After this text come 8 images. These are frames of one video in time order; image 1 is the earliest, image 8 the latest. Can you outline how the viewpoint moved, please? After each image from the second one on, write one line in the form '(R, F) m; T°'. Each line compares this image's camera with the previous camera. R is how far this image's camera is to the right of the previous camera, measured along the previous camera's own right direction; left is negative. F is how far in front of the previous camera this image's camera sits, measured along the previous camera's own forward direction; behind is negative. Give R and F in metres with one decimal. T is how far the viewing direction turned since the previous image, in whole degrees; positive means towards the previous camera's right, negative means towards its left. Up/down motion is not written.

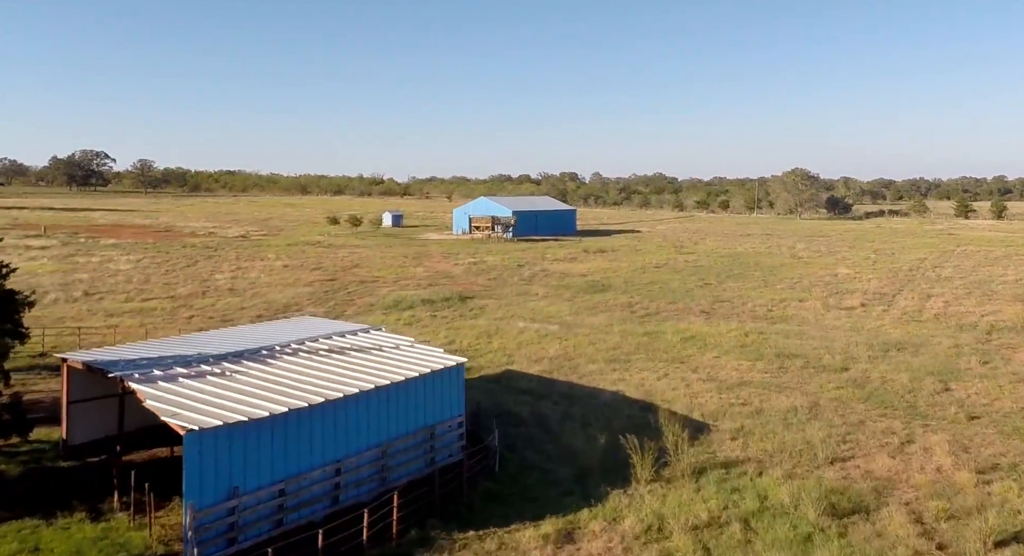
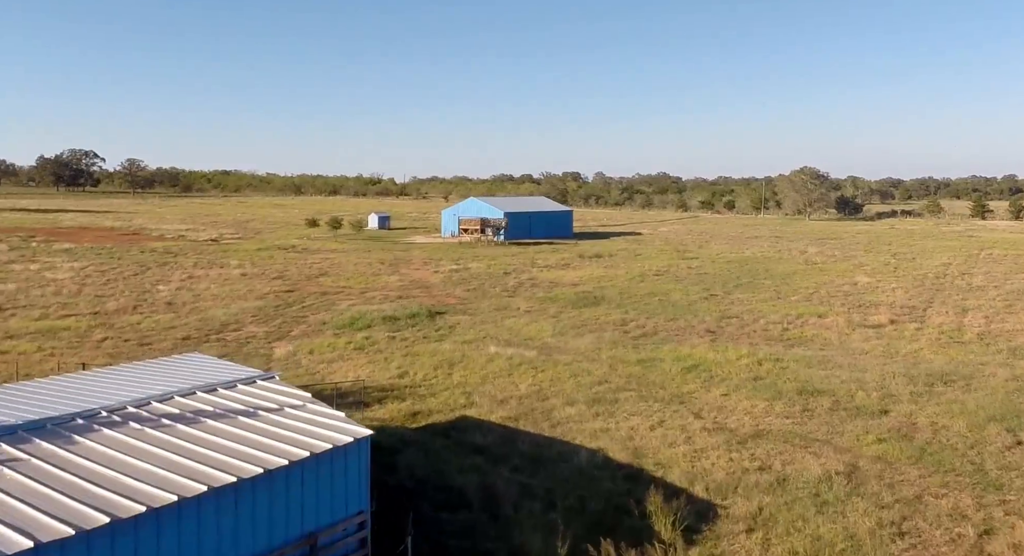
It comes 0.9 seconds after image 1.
(+0.9, +3.9) m; 0°
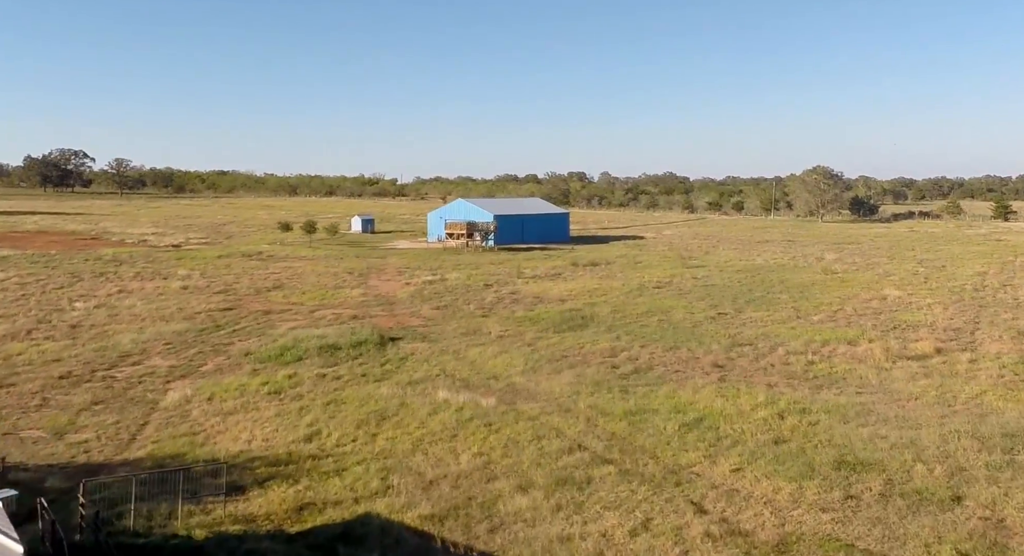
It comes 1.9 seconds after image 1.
(+1.1, +4.4) m; -1°
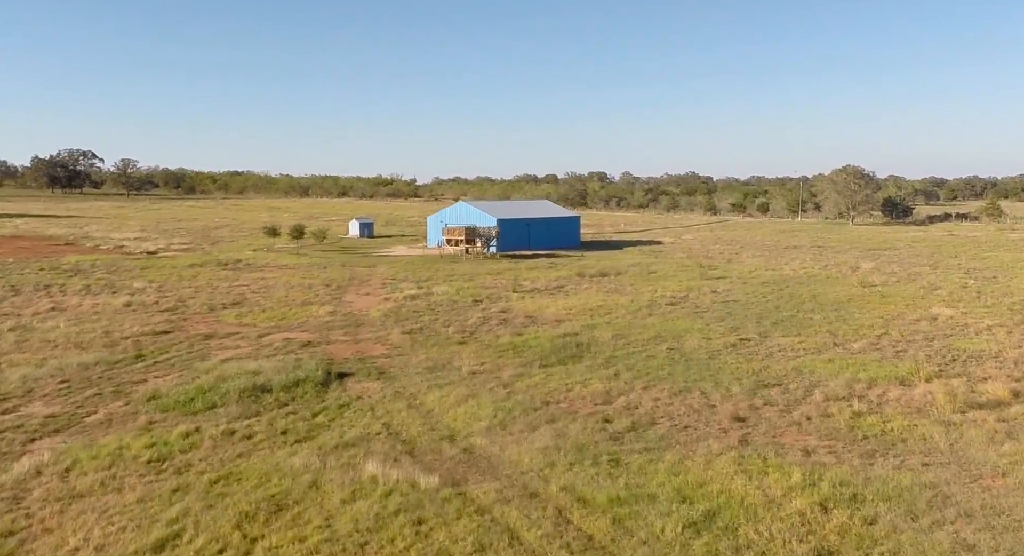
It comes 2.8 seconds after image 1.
(+1.0, +4.1) m; -2°
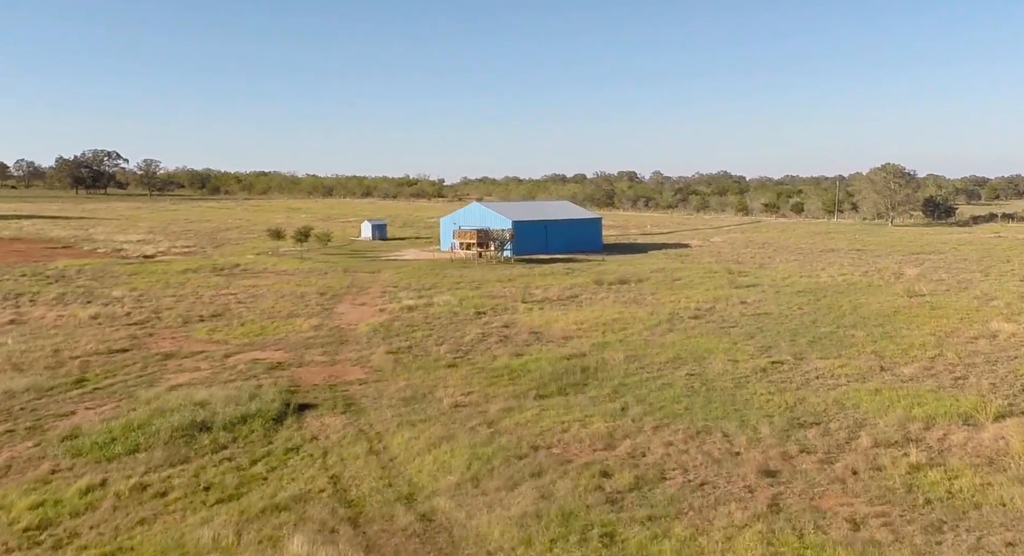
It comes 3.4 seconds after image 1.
(+0.8, +2.8) m; -2°
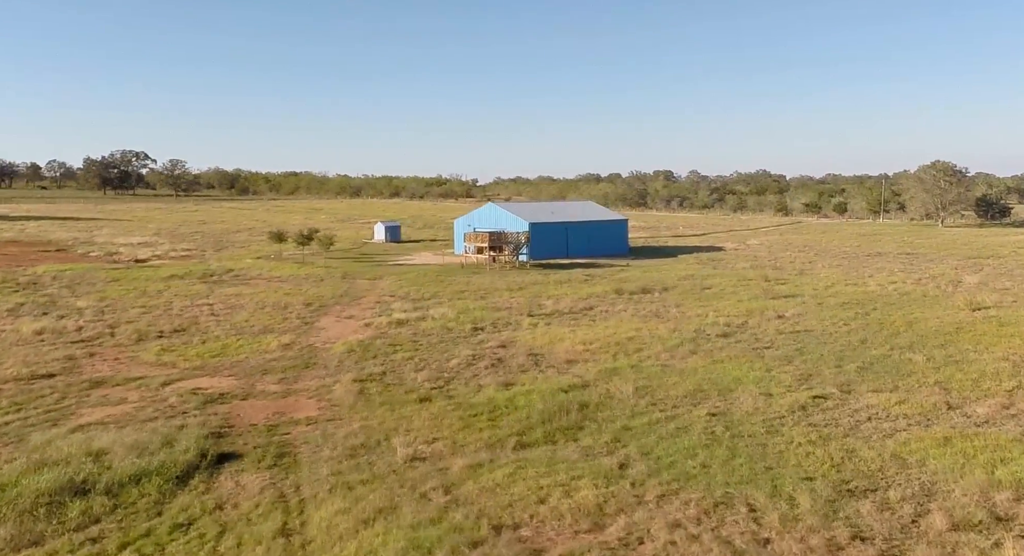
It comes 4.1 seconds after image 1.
(+1.0, +3.3) m; -2°
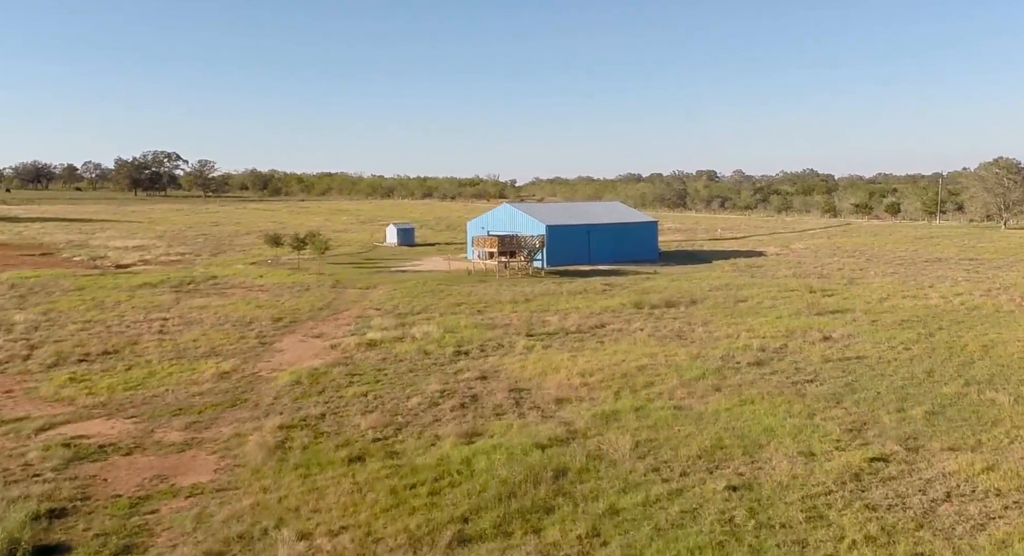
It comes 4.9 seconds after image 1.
(+1.2, +3.9) m; -3°
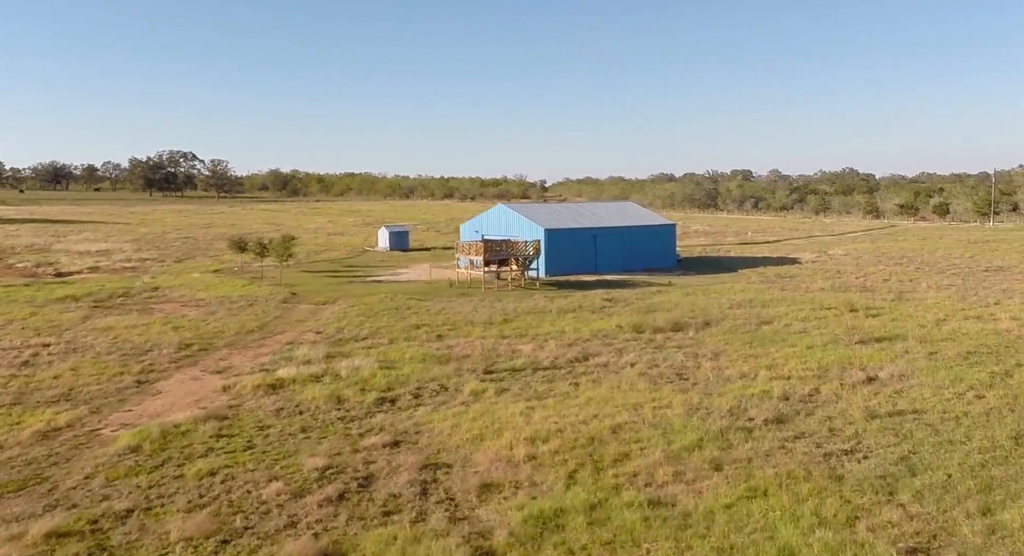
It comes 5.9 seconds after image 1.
(+1.7, +4.9) m; -2°
